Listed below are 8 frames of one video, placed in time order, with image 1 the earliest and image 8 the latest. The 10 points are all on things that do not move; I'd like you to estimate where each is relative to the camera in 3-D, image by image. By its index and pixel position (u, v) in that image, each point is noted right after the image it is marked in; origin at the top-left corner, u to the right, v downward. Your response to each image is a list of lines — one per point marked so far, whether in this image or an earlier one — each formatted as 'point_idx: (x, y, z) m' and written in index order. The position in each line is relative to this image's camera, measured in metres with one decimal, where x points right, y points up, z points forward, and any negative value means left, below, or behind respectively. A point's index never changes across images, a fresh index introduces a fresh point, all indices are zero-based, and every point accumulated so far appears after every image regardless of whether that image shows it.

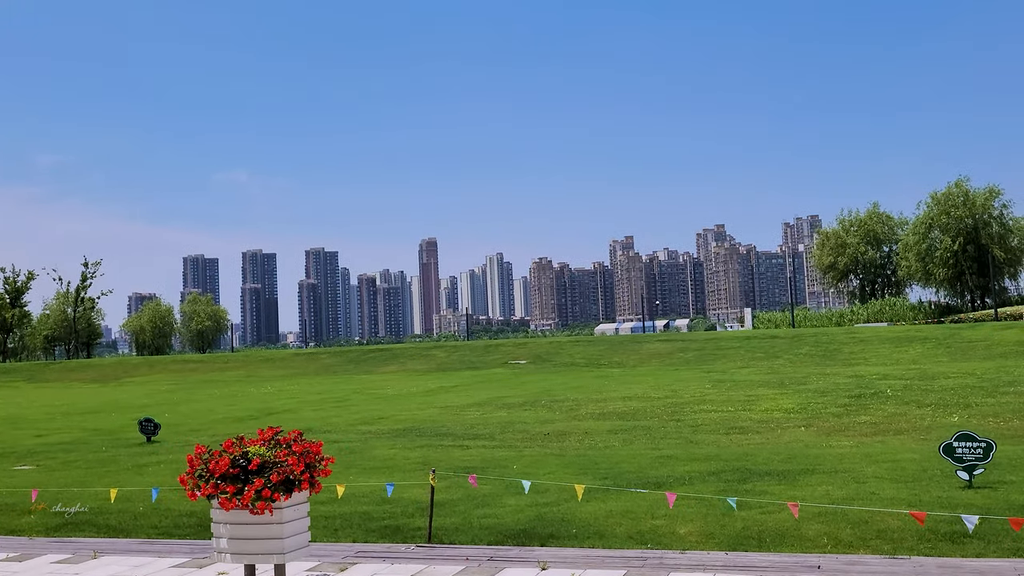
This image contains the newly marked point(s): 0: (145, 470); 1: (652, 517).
0: (-7.4, -3.7, +19.0) m
1: (+1.7, -2.8, +11.5) m
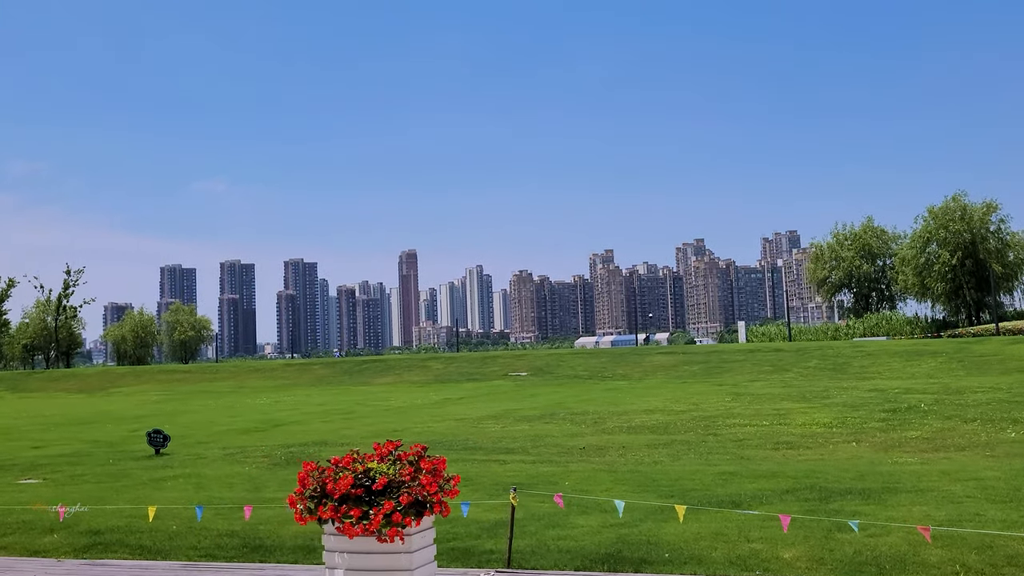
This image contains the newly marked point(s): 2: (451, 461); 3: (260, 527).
0: (-6.6, -3.7, +17.9) m
1: (+2.7, -2.8, +10.7) m
2: (-1.2, -3.5, +19.1) m
3: (-3.4, -3.2, +12.8) m
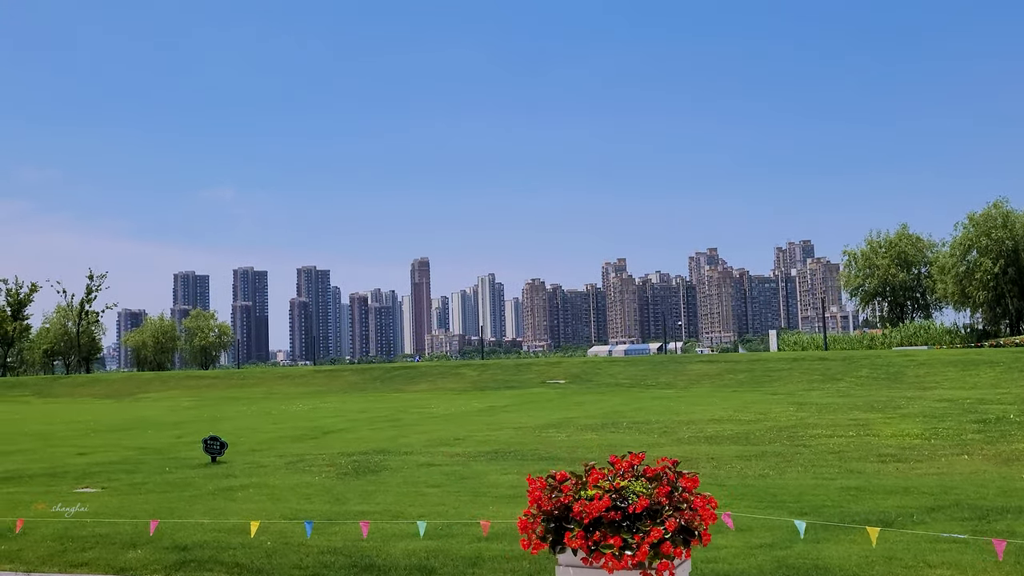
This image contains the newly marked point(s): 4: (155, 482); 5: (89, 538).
0: (-5.0, -3.7, +16.9) m
1: (+4.2, -2.8, +9.5) m
2: (+0.4, -3.5, +18.0) m
3: (-1.8, -3.2, +11.7) m
4: (-7.2, -3.9, +19.2) m
5: (-5.8, -3.4, +13.0) m
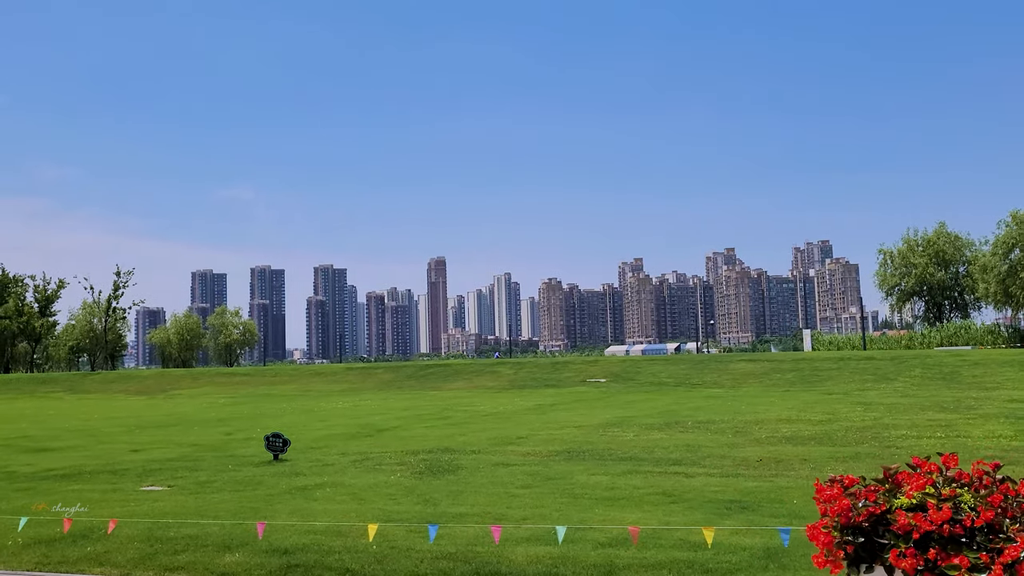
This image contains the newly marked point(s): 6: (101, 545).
0: (-3.4, -3.5, +16.1) m
1: (+5.6, -2.7, +8.6) m
2: (+2.0, -3.3, +17.2) m
3: (-0.4, -3.0, +10.9) m
4: (-5.7, -3.7, +18.4) m
5: (-4.3, -3.3, +12.3) m
6: (-5.3, -3.3, +12.2) m
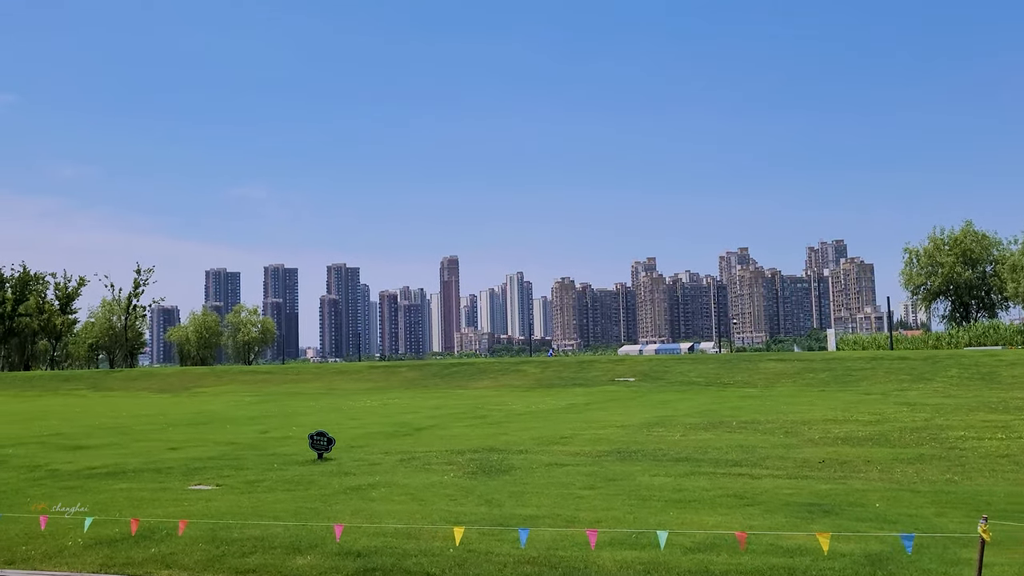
0: (-2.4, -3.4, +15.7) m
1: (+6.6, -2.6, +8.1) m
2: (+3.0, -3.3, +16.7) m
3: (+0.6, -2.9, +10.5) m
4: (-4.6, -3.7, +18.1) m
5: (-3.4, -3.2, +11.9) m
6: (-4.3, -3.2, +11.8) m
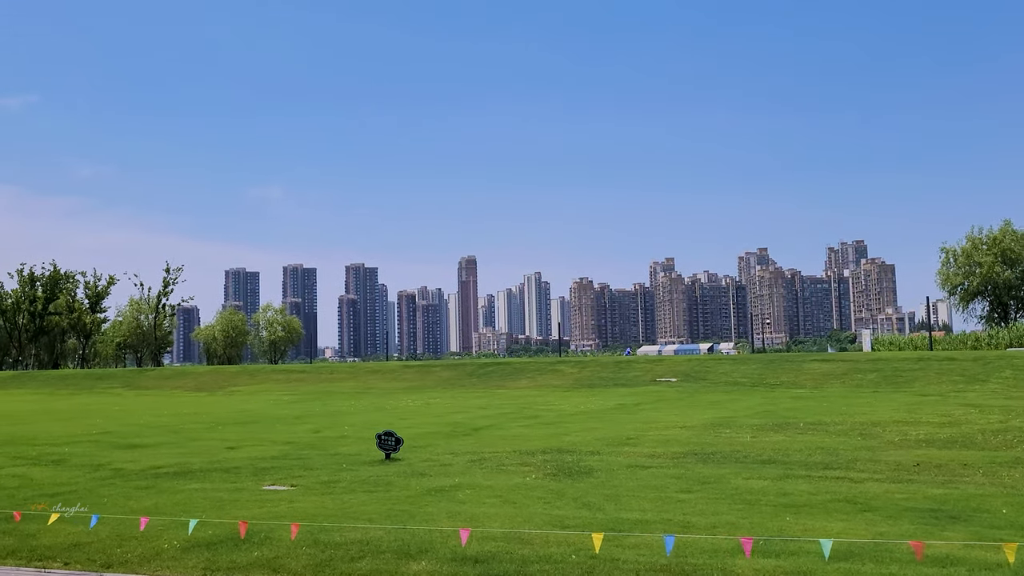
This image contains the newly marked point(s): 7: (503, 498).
0: (-0.9, -3.4, +15.3) m
1: (+7.9, -2.6, +7.5) m
2: (+4.5, -3.2, +16.1) m
3: (+1.9, -2.9, +9.9) m
4: (-3.1, -3.6, +17.7) m
5: (-2.0, -3.1, +11.4) m
6: (-2.9, -3.2, +11.4) m
7: (-0.1, -3.3, +14.8) m
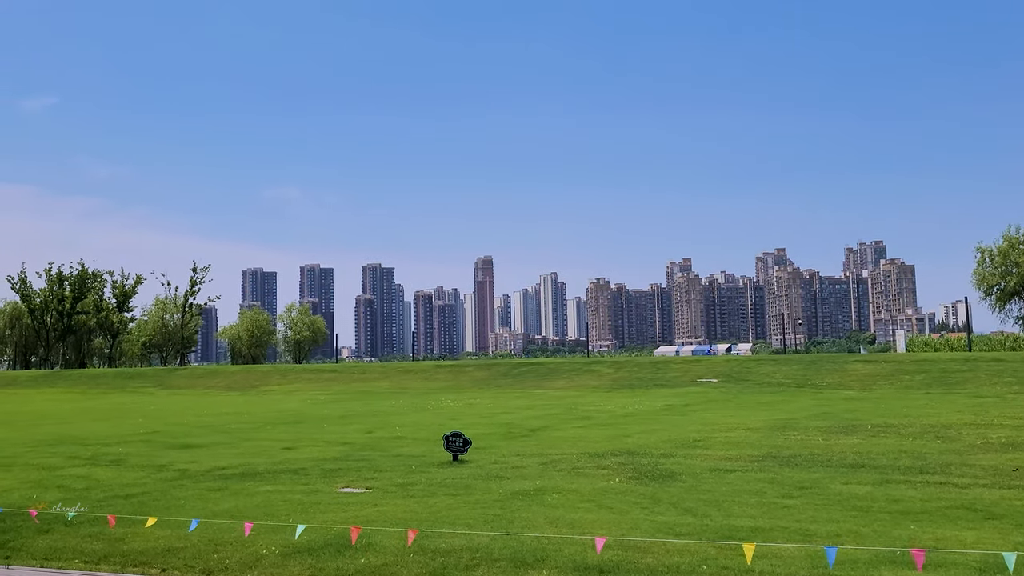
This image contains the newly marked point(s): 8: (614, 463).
0: (+0.5, -3.3, +14.8) m
1: (+9.2, -2.5, +6.9) m
2: (+5.9, -3.2, +15.5) m
3: (+3.3, -2.8, +9.4) m
4: (-1.7, -3.5, +17.2) m
5: (-0.6, -3.1, +10.9) m
6: (-1.6, -3.1, +10.9) m
7: (+1.3, -3.3, +14.3) m
8: (+2.0, -3.5, +18.9) m
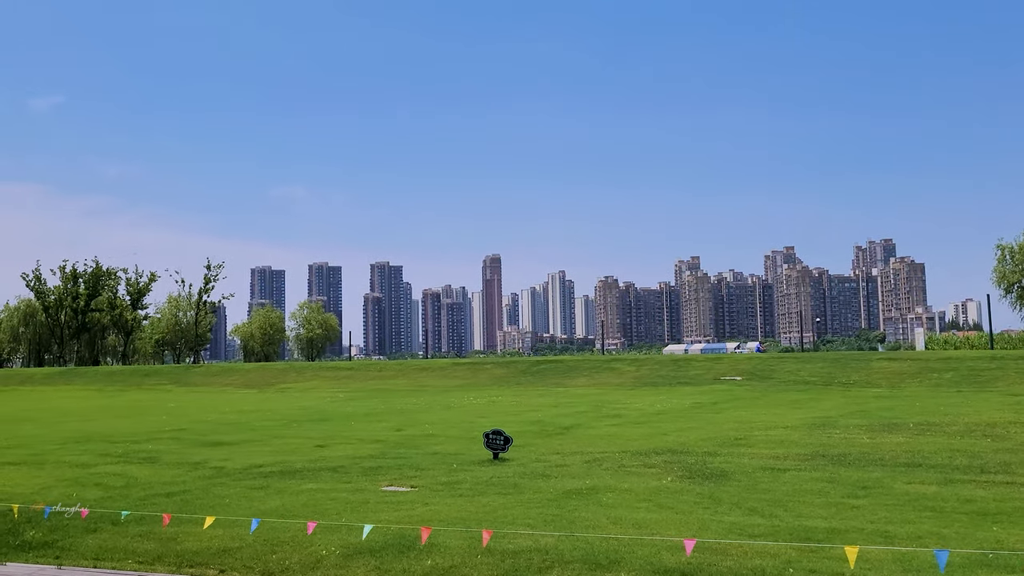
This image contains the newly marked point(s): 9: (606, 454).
0: (+1.3, -3.2, +14.4) m
1: (+9.9, -2.4, +6.4) m
2: (+6.8, -3.1, +15.1) m
3: (+4.1, -2.7, +9.0) m
4: (-0.8, -3.4, +16.8) m
5: (+0.2, -3.0, +10.6) m
6: (-0.8, -3.0, +10.5) m
7: (+2.1, -3.2, +13.9) m
8: (+2.9, -3.4, +18.5) m
9: (+2.0, -3.5, +20.1) m
